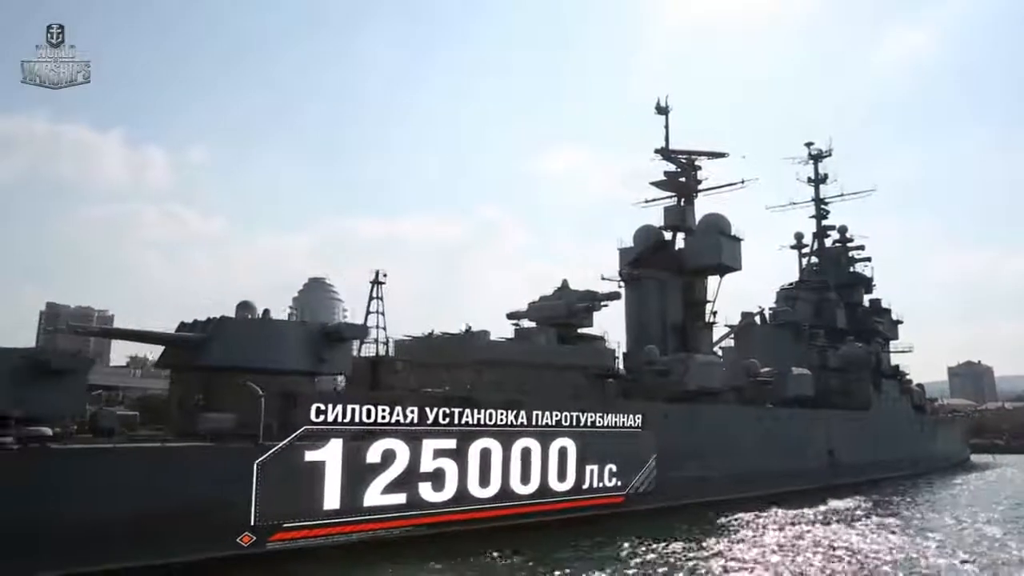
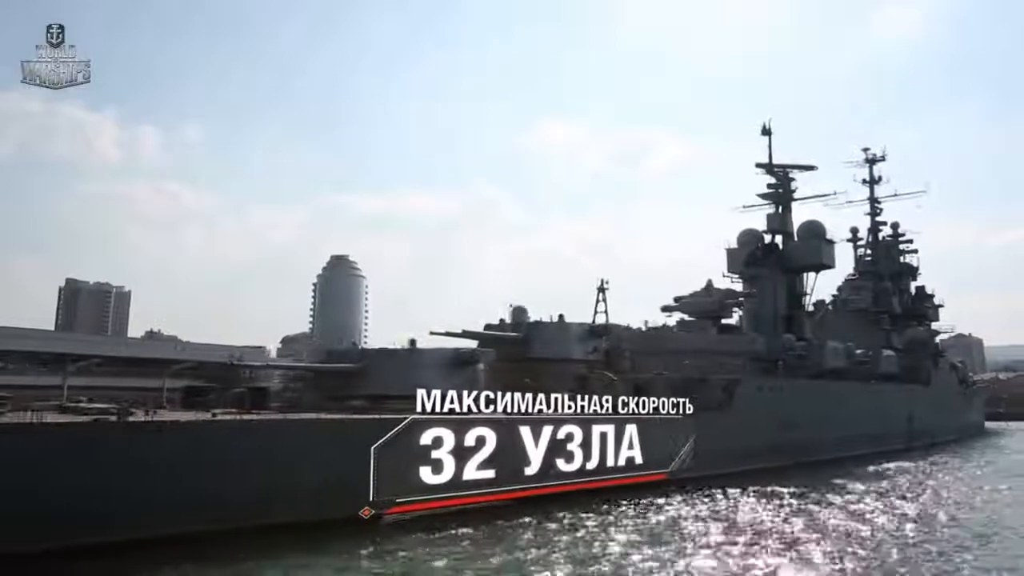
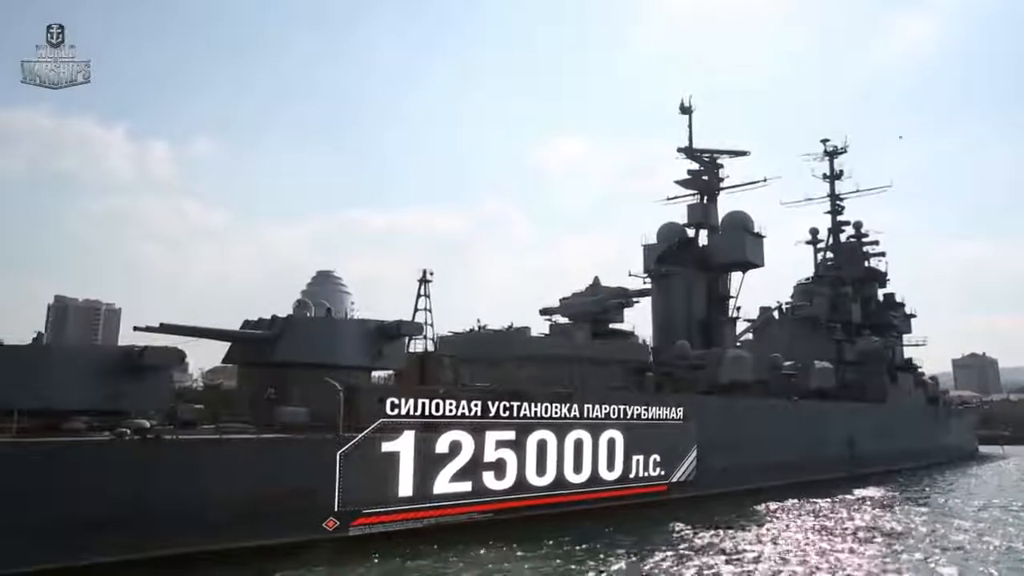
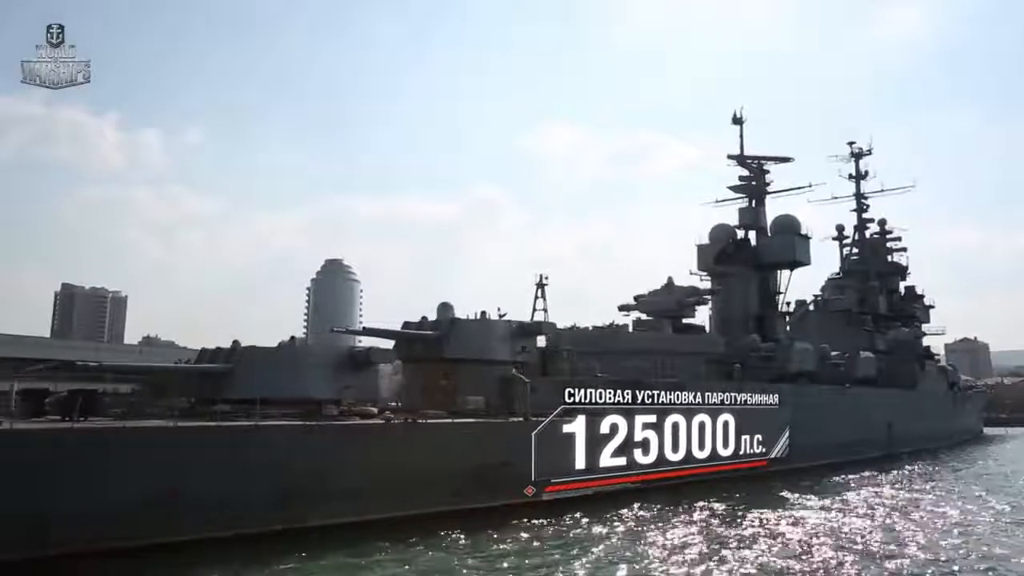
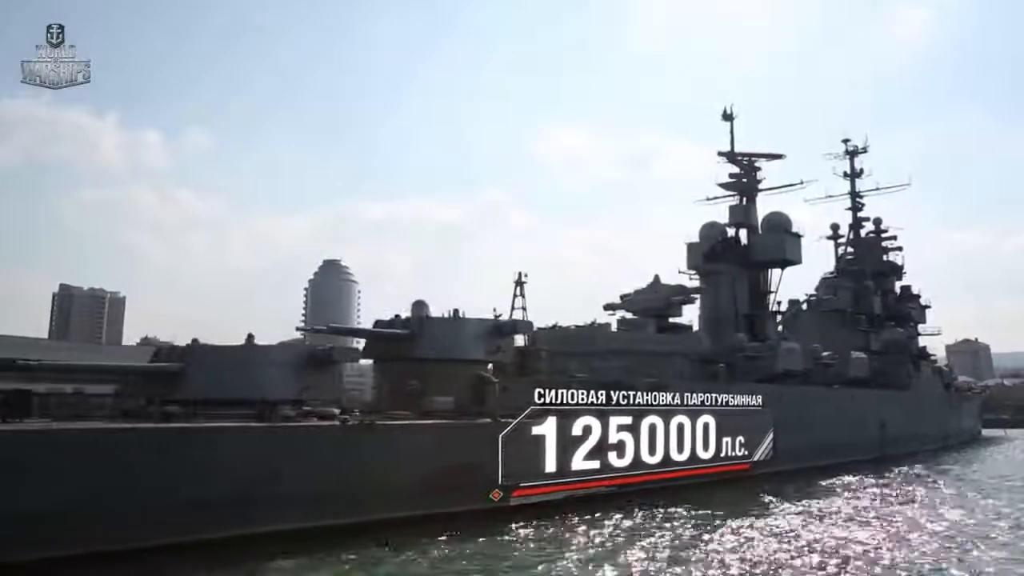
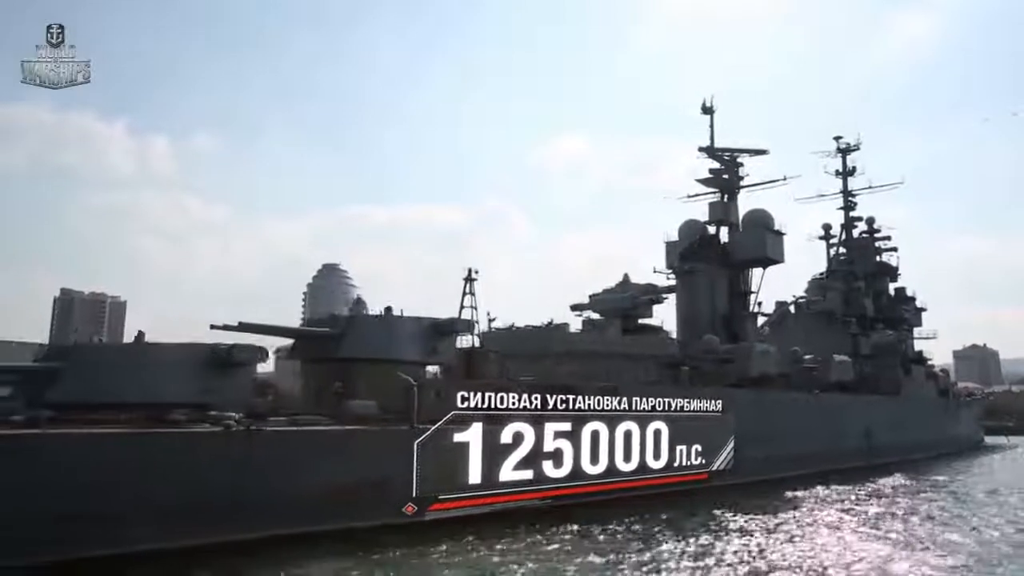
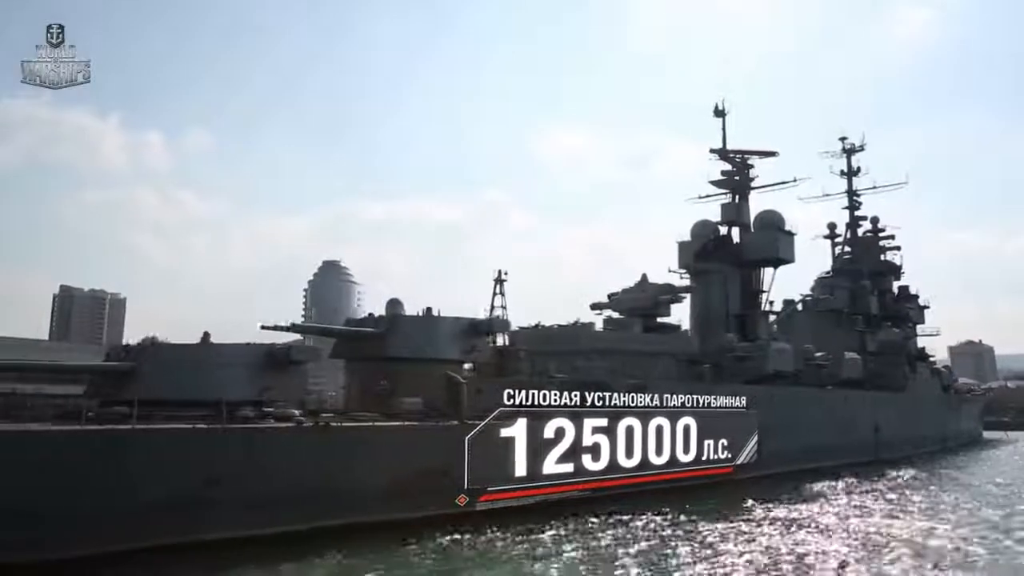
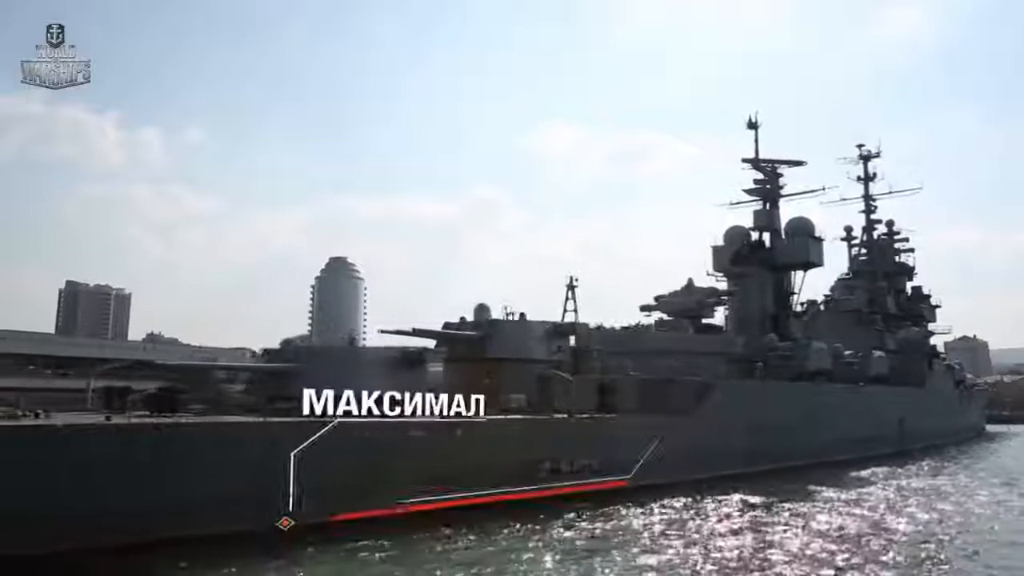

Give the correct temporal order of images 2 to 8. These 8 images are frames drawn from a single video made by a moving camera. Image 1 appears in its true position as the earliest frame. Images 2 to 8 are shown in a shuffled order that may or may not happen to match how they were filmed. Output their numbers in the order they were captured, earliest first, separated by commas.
3, 6, 7, 5, 4, 8, 2
